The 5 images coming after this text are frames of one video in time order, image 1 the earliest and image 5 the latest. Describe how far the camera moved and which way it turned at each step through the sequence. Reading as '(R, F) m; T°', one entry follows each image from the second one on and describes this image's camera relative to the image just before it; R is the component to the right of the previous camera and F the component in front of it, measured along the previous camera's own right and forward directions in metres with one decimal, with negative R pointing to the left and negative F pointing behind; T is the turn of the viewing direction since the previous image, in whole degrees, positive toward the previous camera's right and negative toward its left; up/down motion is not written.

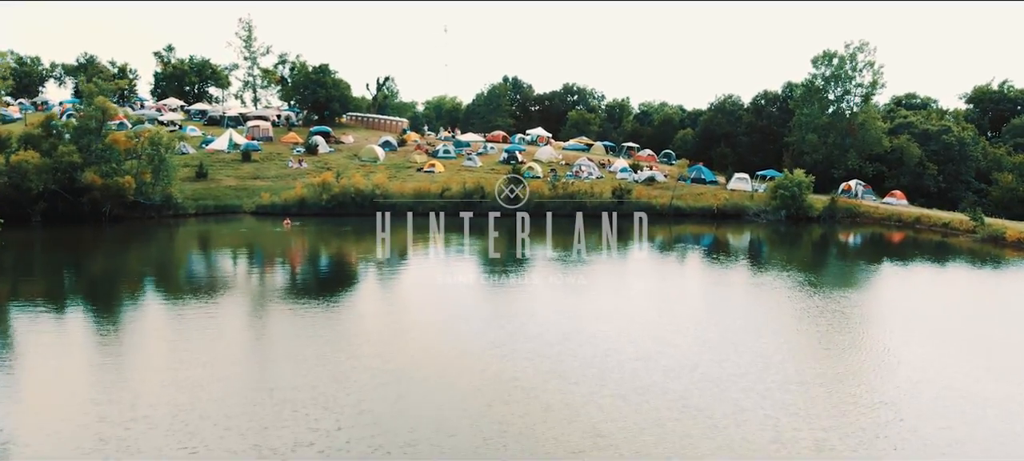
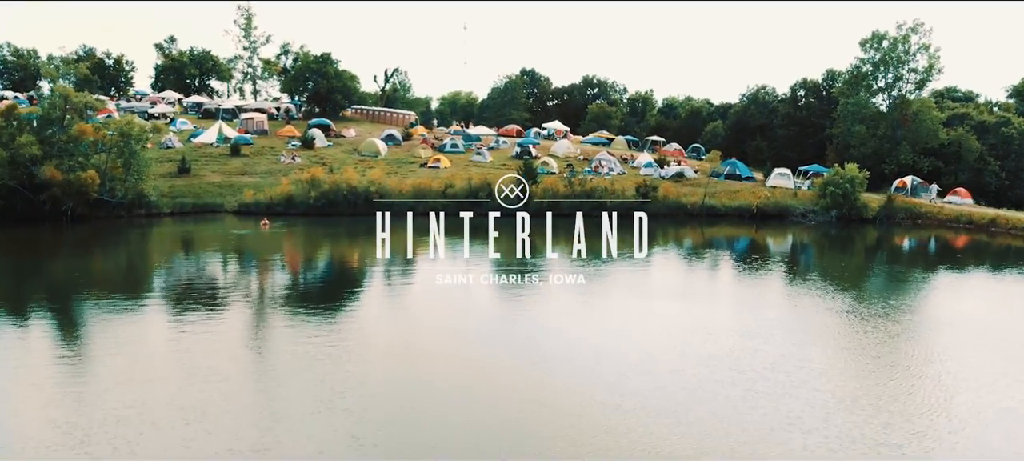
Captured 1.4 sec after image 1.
(+0.6, +6.0) m; -2°
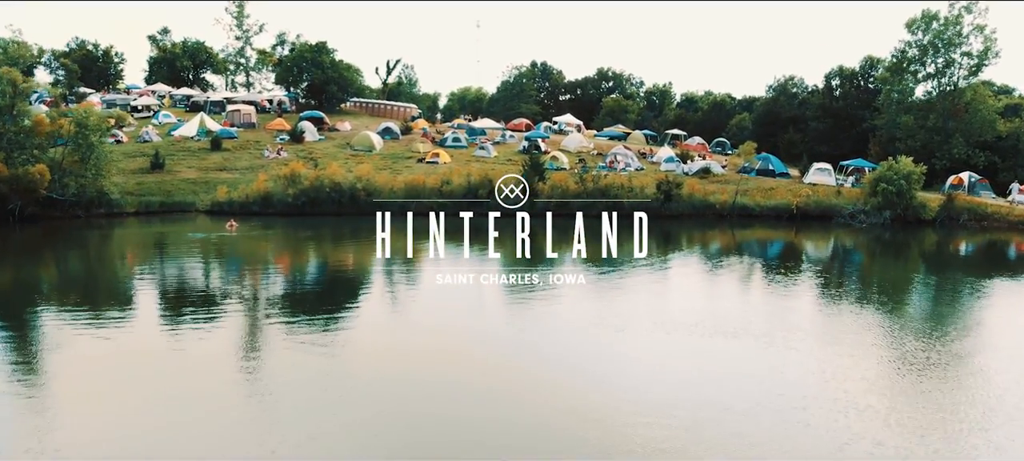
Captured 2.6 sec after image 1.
(+0.6, +5.6) m; -1°
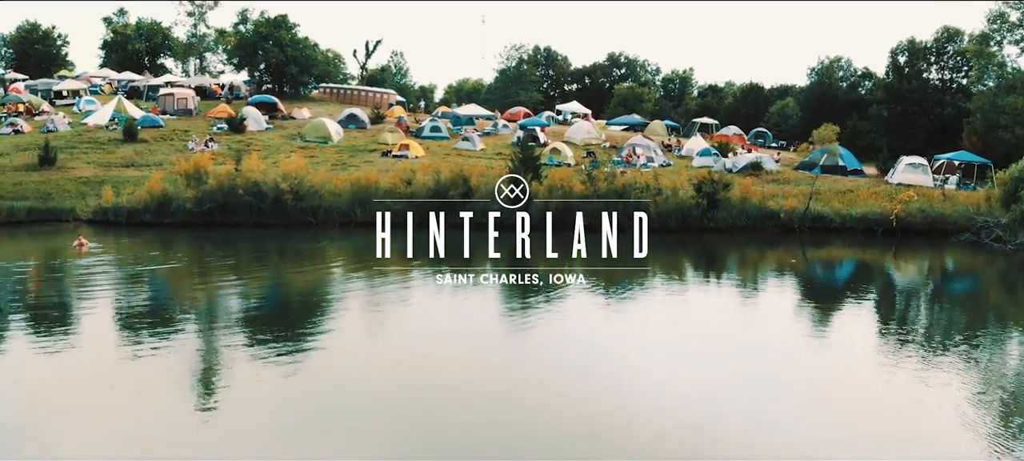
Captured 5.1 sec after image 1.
(+1.0, +11.5) m; -1°
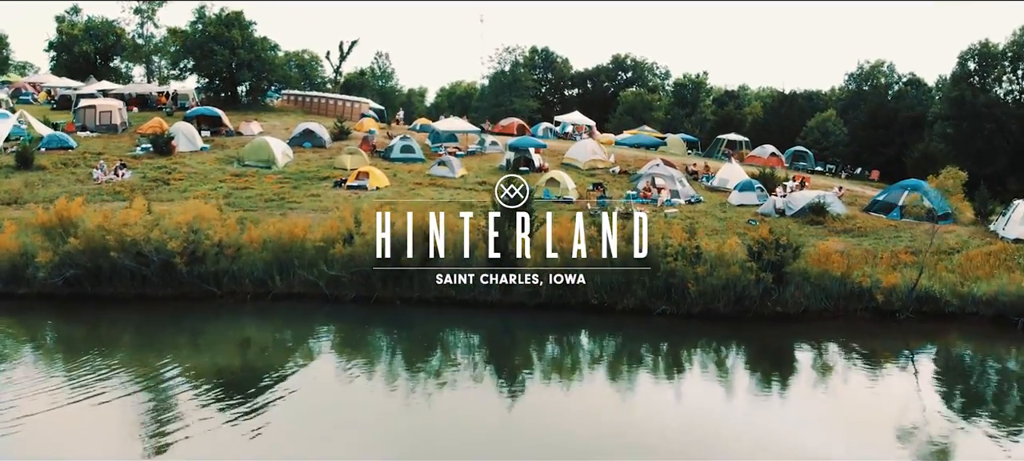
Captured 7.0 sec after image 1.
(+0.6, +8.6) m; 0°
